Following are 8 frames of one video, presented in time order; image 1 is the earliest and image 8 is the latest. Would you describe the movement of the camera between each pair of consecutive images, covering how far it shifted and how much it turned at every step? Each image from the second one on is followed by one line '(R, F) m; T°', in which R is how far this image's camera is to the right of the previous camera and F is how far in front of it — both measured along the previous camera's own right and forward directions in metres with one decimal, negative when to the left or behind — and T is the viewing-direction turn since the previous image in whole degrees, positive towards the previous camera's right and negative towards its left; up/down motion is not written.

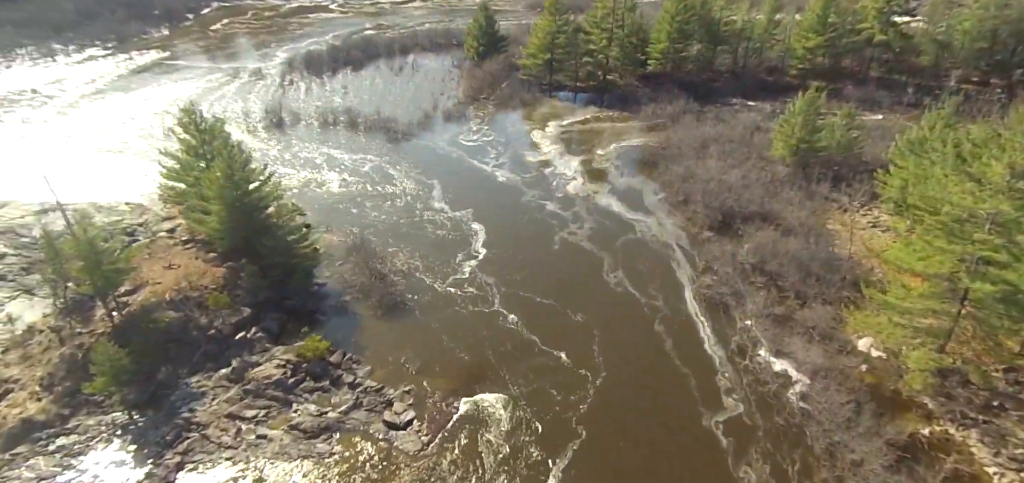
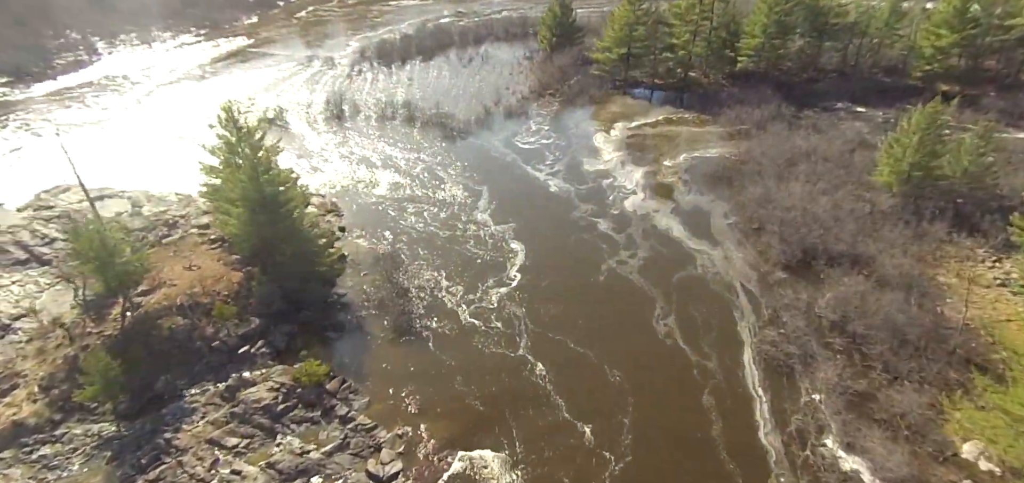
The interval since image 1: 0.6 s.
(+1.4, +2.0) m; -9°
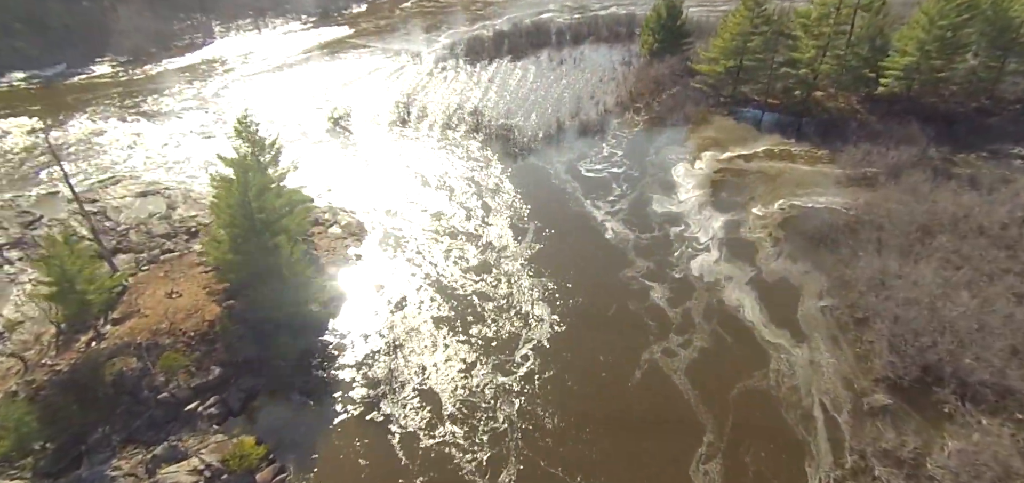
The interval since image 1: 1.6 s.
(+2.2, +3.4) m; -11°
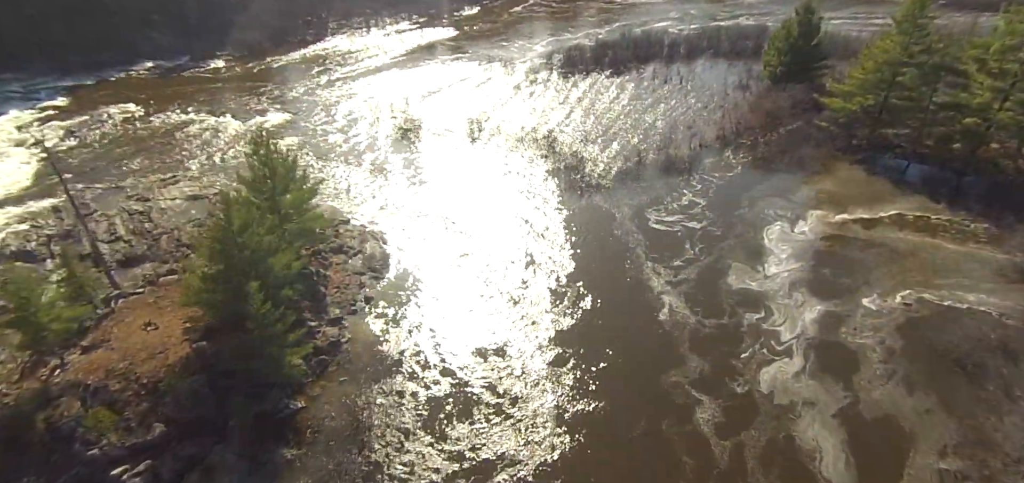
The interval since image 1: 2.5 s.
(+2.1, +3.1) m; -11°
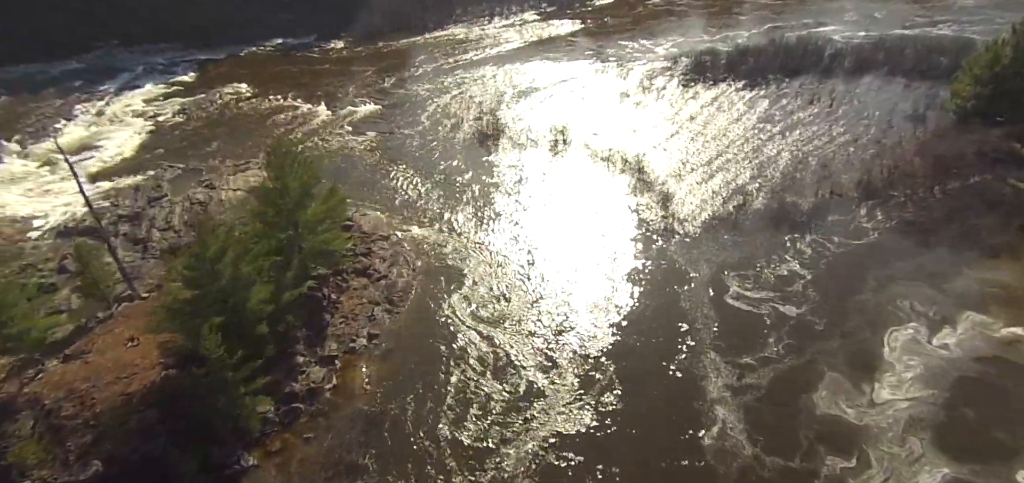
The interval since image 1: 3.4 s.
(+2.3, +3.1) m; -13°
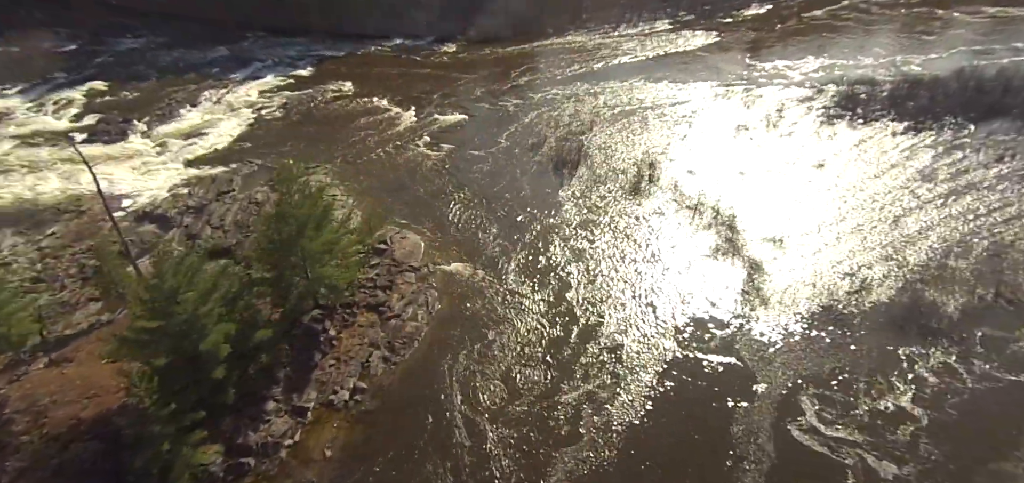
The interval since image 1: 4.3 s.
(+2.4, +2.8) m; -13°
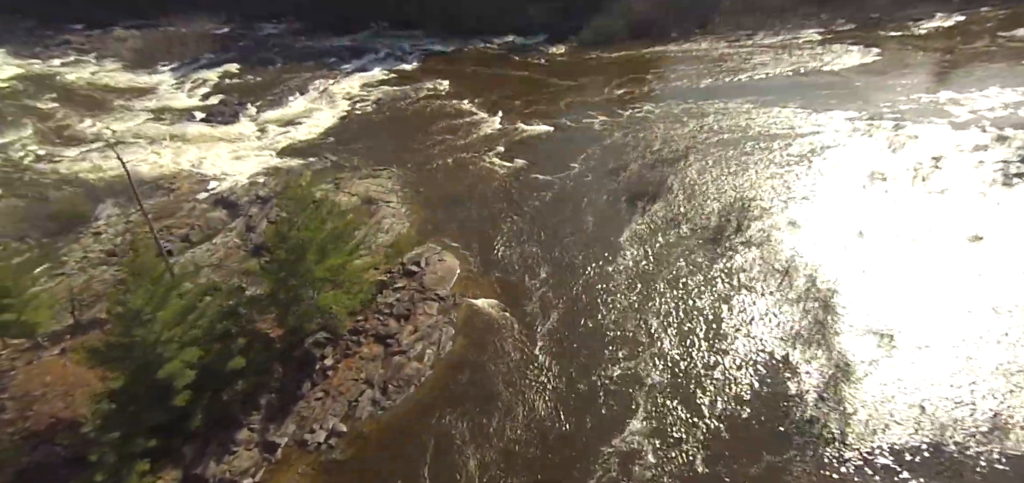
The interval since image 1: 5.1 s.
(+2.2, +2.2) m; -13°
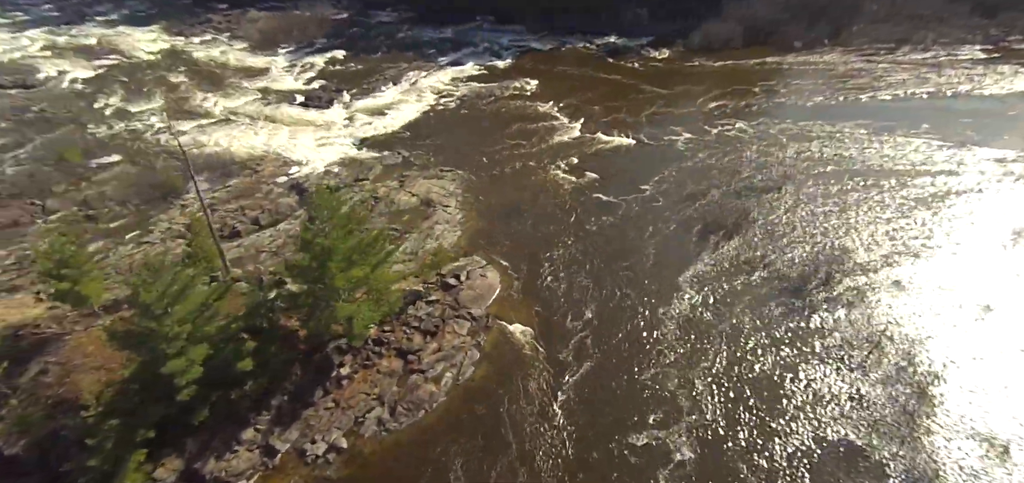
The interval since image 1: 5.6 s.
(+1.4, +1.2) m; -10°
